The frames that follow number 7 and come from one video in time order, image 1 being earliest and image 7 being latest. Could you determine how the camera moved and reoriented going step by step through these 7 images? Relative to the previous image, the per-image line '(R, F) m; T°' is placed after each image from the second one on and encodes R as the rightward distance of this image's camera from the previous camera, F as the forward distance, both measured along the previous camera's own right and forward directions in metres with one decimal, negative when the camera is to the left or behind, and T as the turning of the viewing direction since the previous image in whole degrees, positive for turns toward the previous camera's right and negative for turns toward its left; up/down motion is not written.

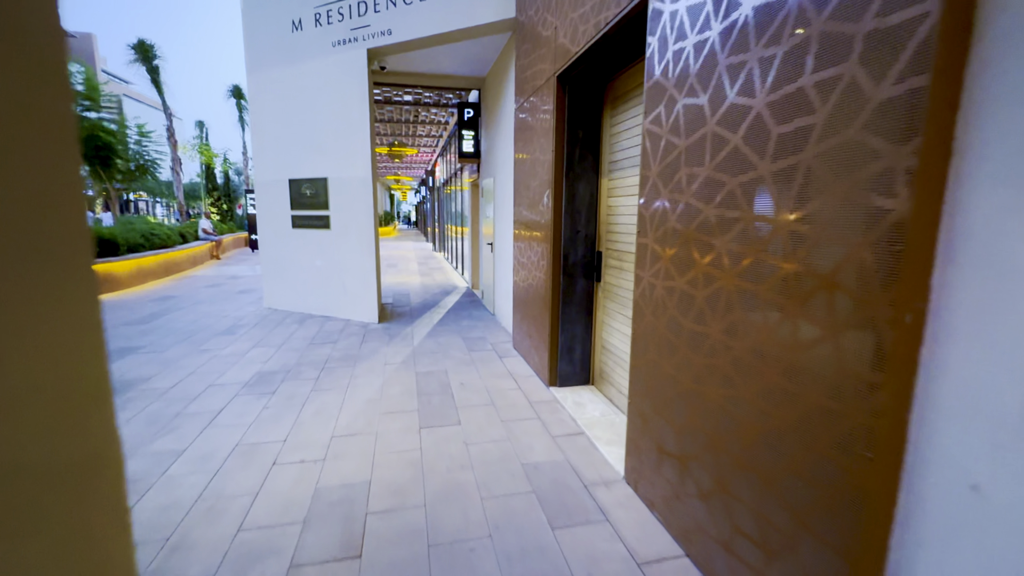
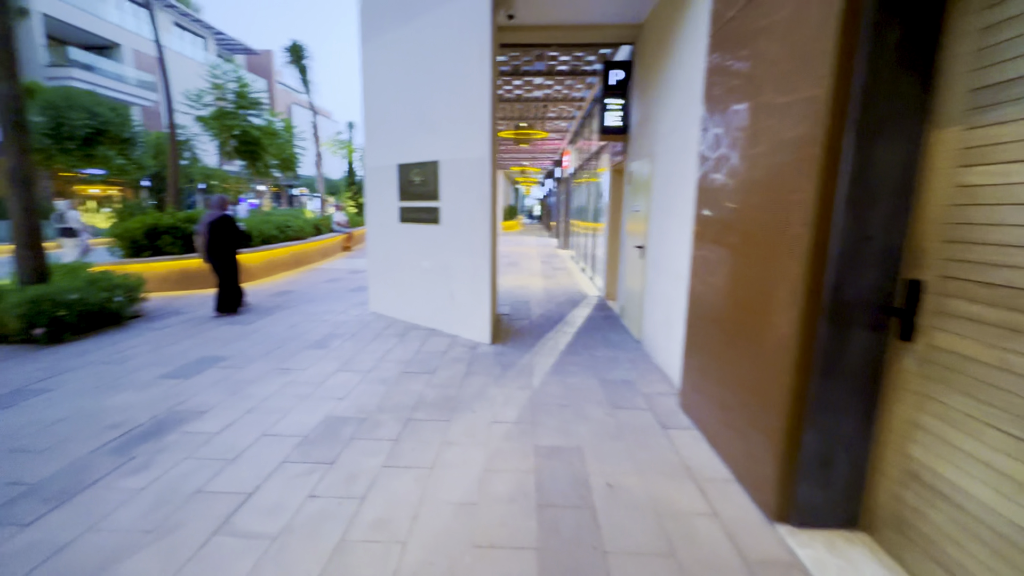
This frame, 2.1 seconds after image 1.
(-0.4, +1.6) m; -15°
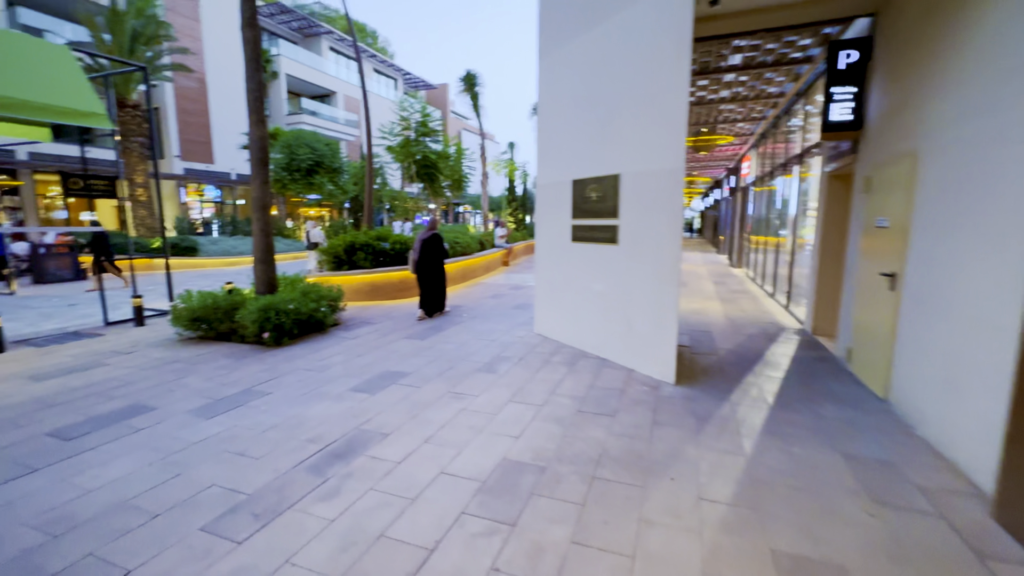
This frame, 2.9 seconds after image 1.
(-0.4, +0.4) m; -19°
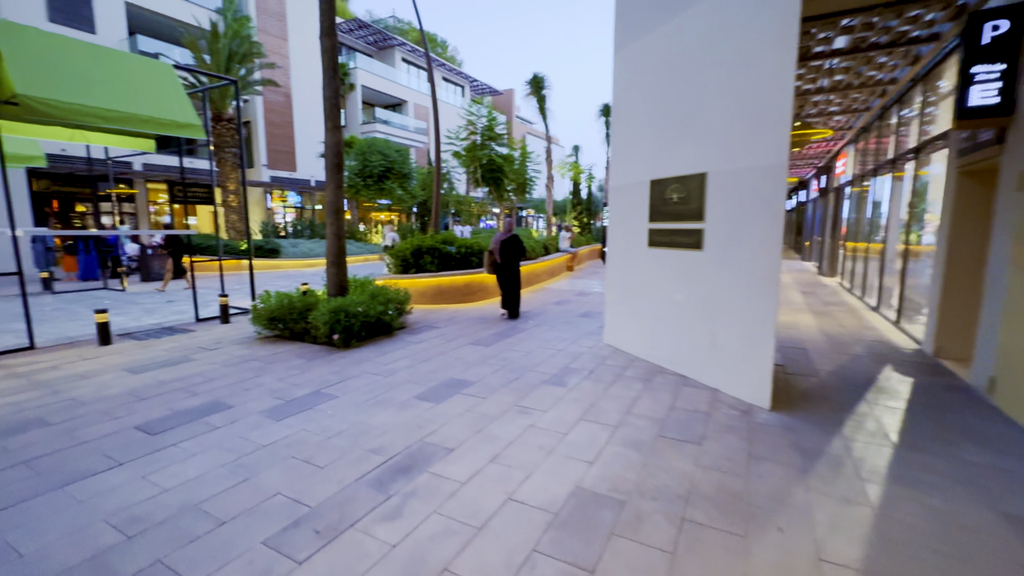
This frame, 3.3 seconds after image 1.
(-0.1, +0.3) m; -8°
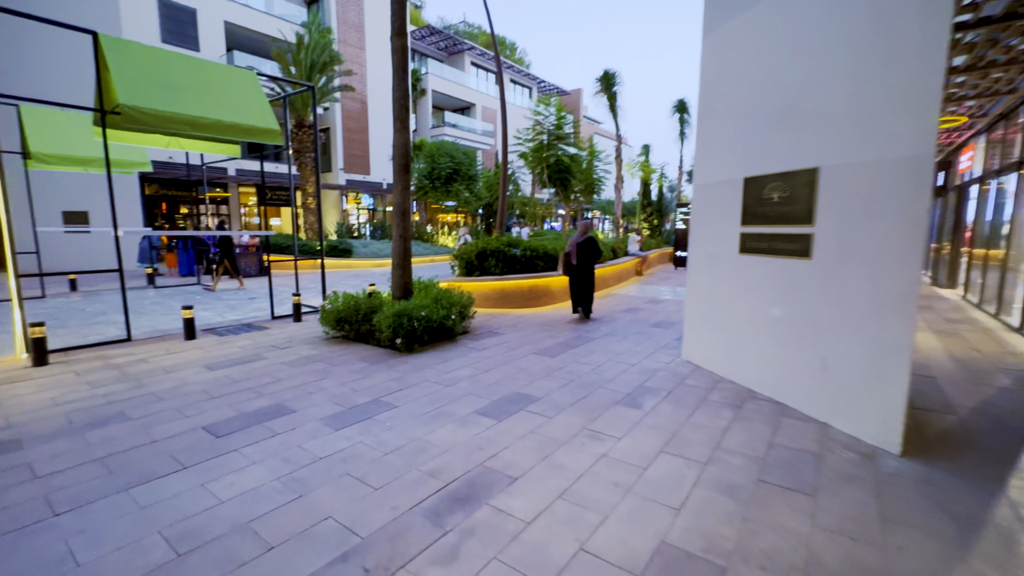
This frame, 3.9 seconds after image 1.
(-0.1, +0.3) m; -8°
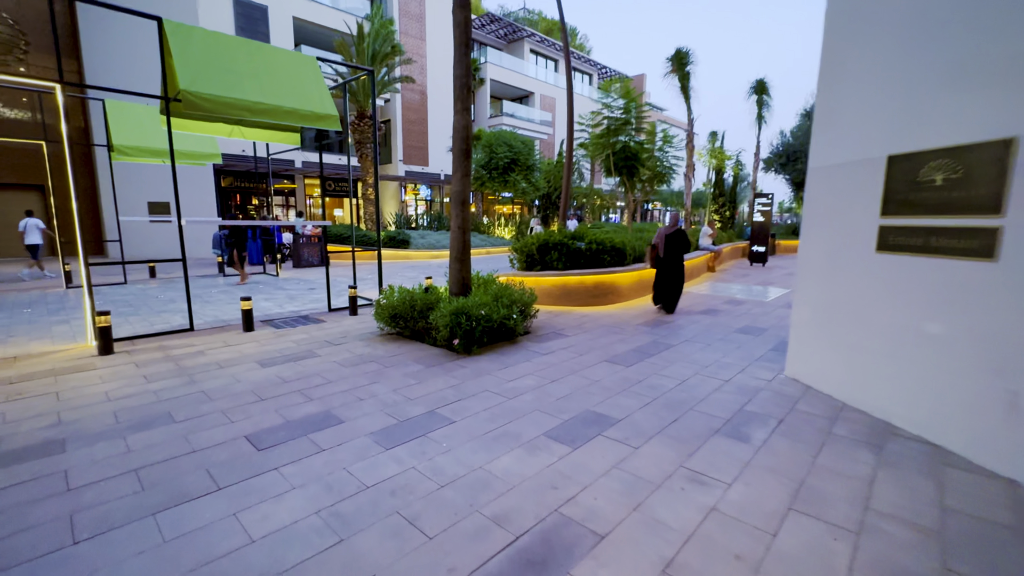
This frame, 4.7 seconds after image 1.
(-0.2, +0.6) m; -7°
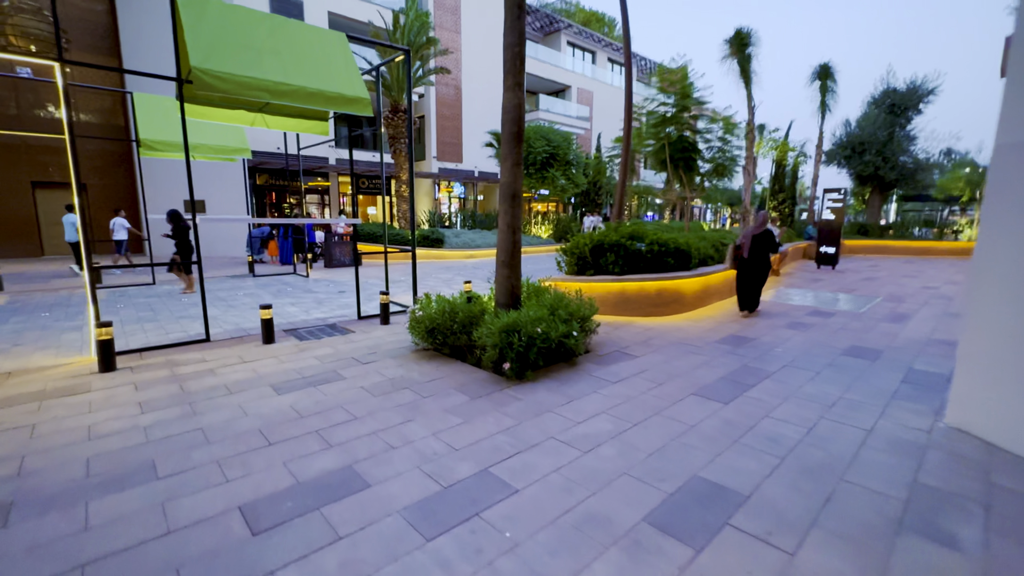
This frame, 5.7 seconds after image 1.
(-0.3, +0.9) m; -4°
